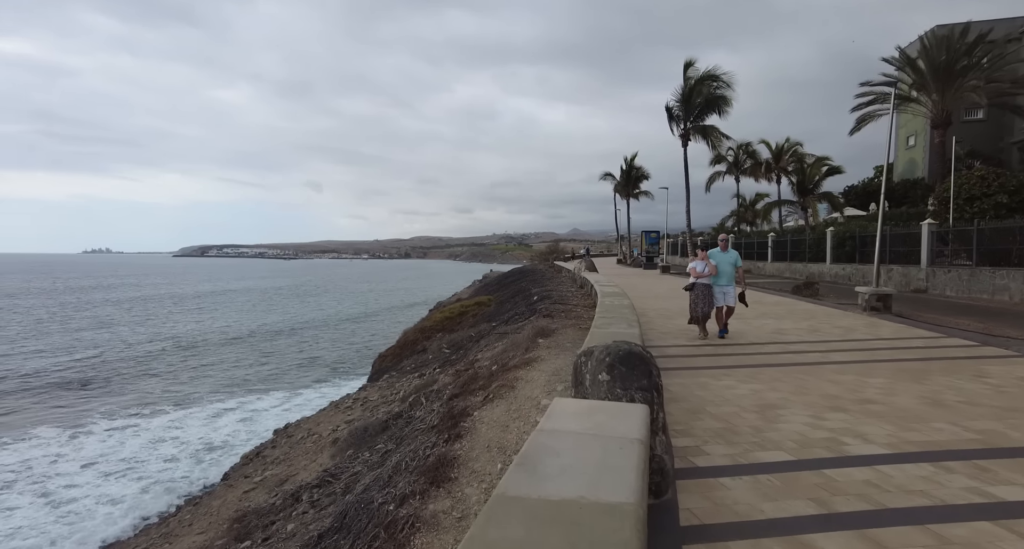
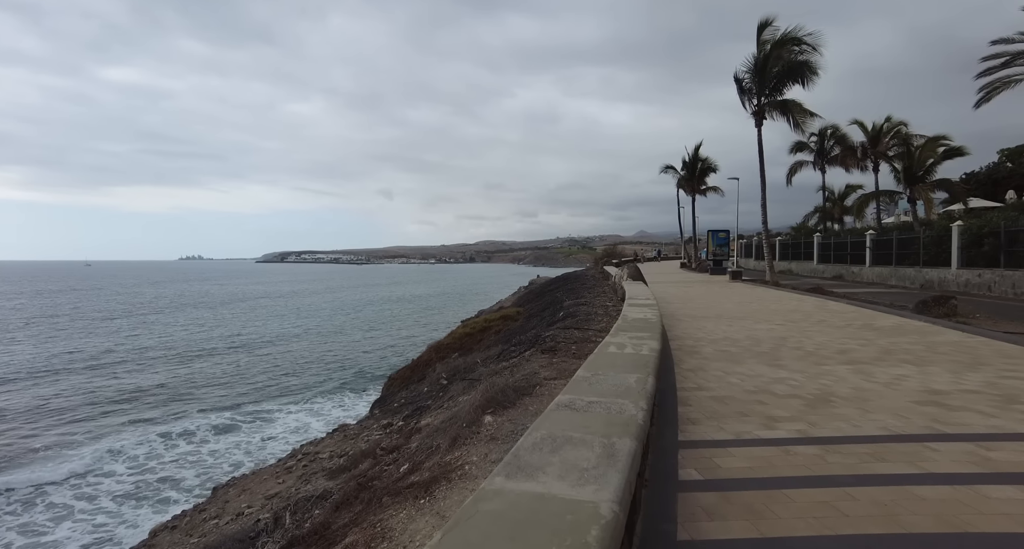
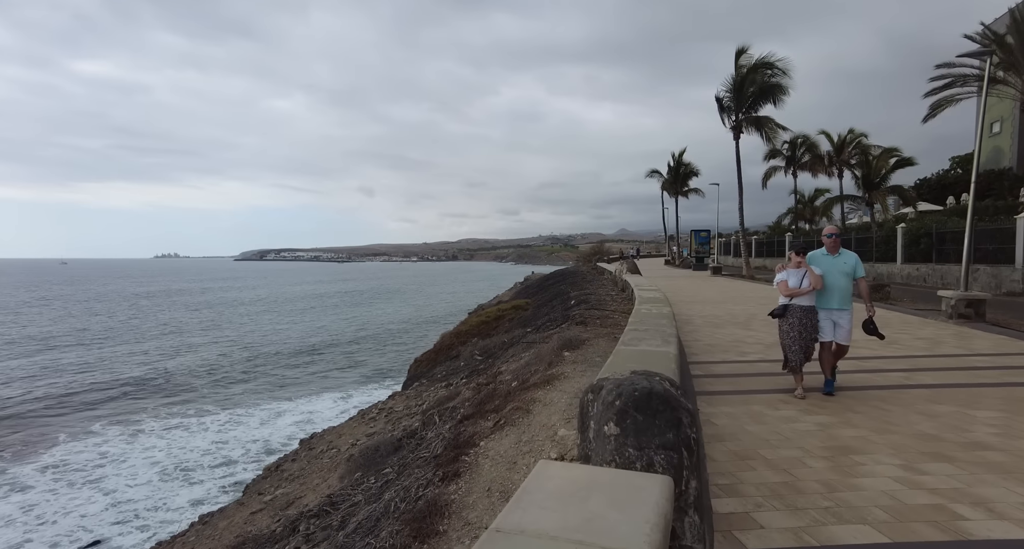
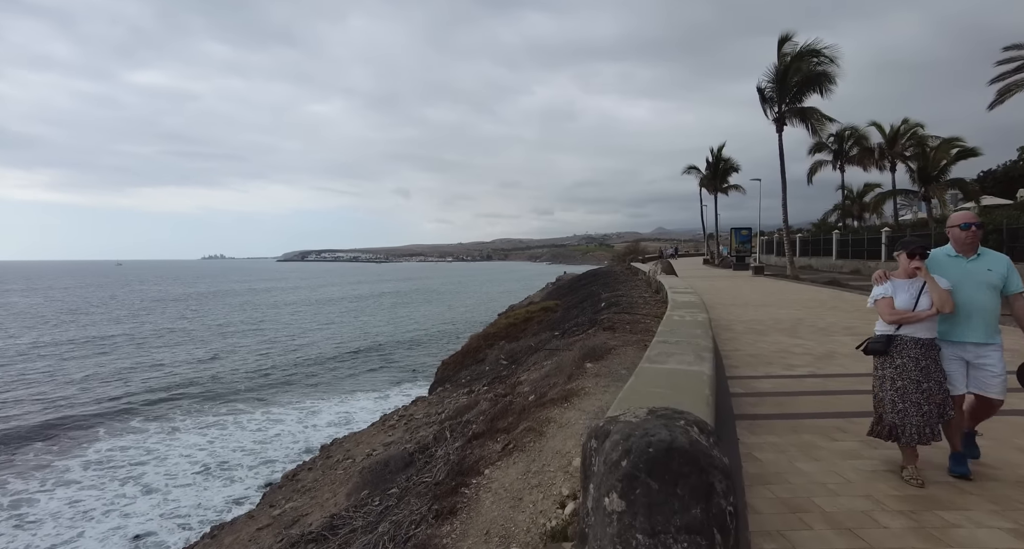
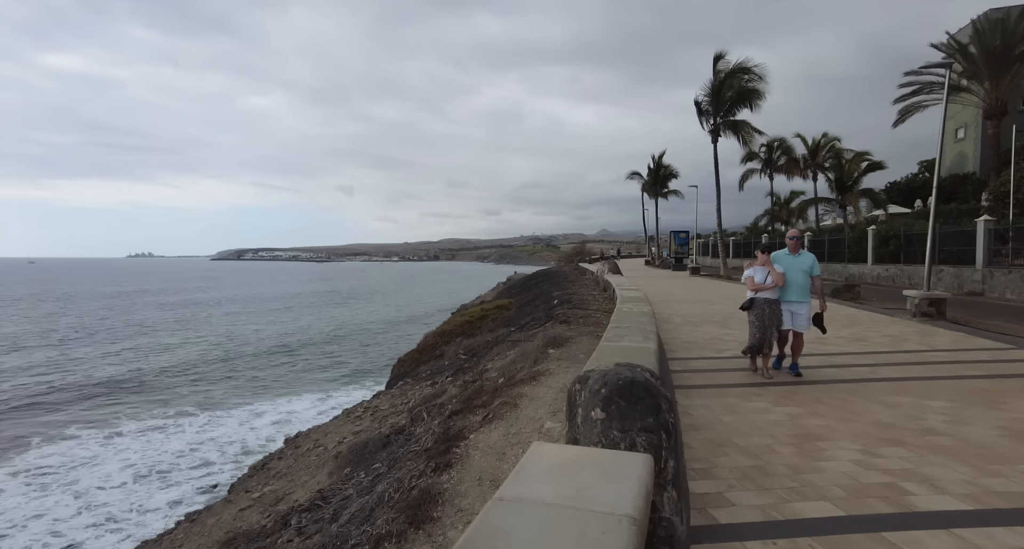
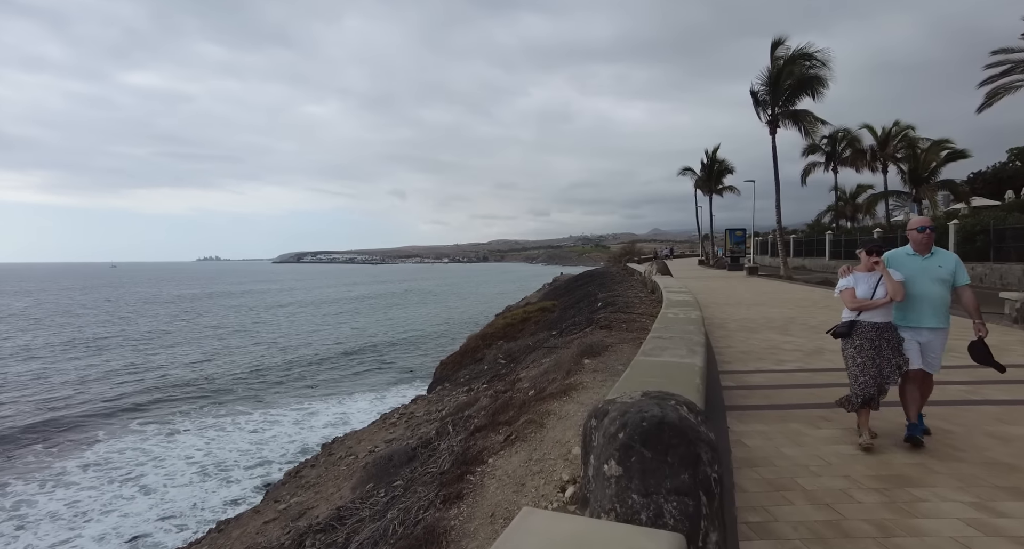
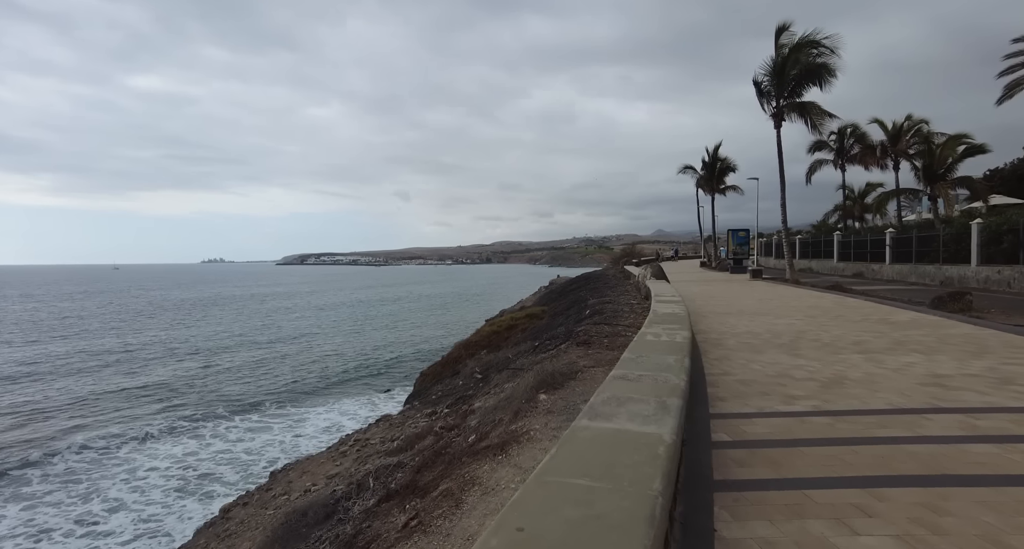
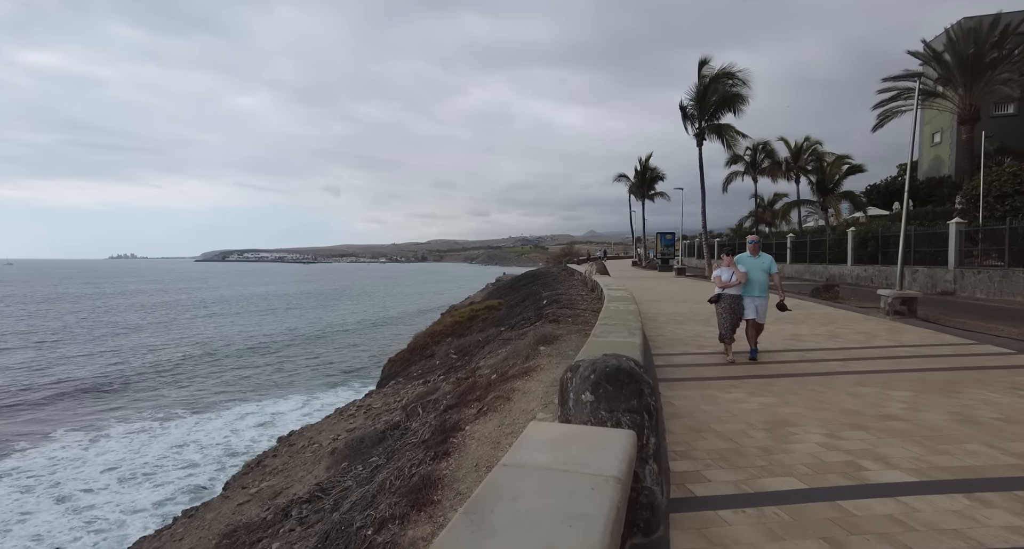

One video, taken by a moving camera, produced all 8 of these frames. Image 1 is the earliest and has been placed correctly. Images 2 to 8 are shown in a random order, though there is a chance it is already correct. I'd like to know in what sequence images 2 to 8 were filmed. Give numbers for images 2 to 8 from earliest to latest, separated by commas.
8, 5, 3, 6, 4, 7, 2
